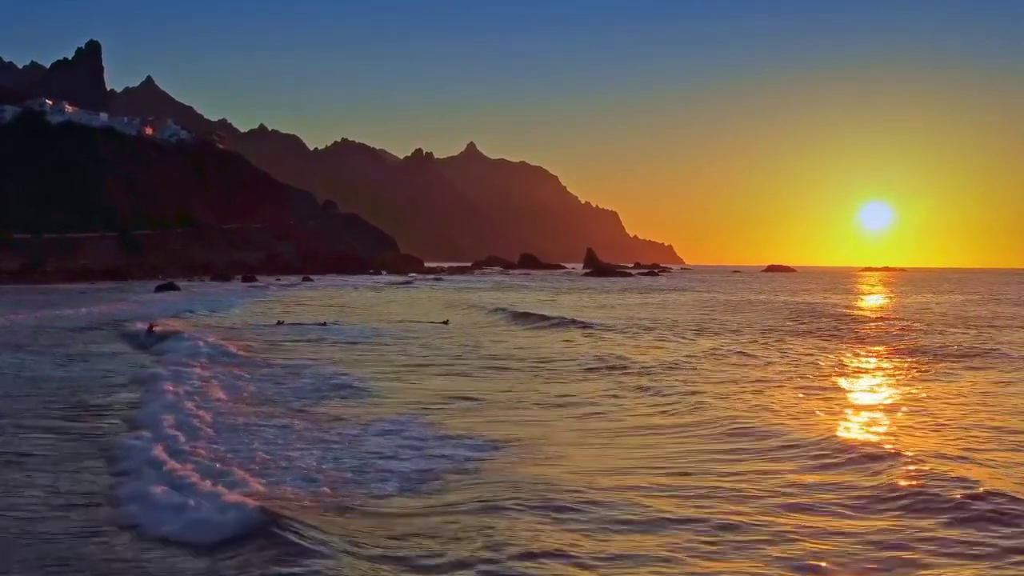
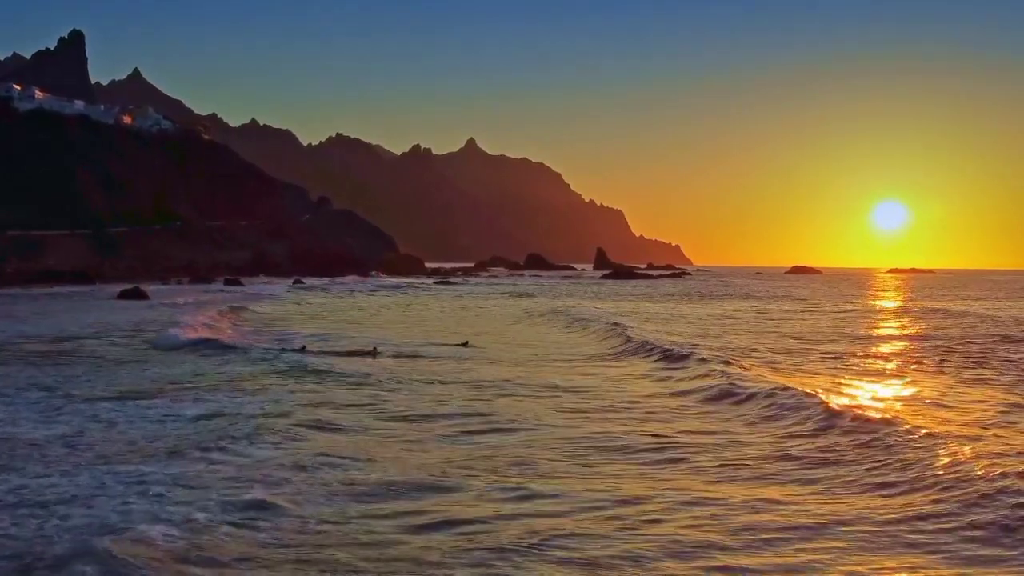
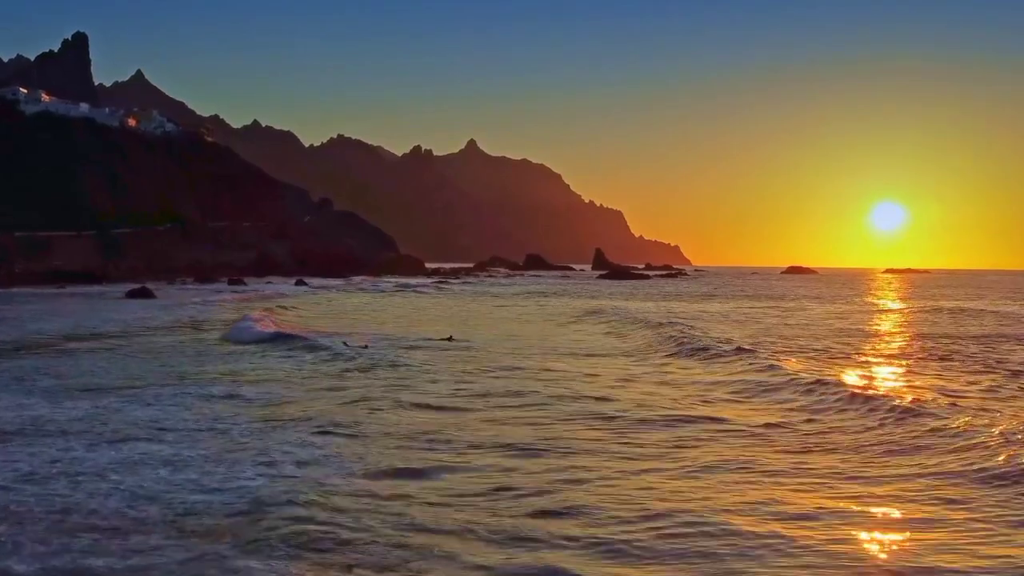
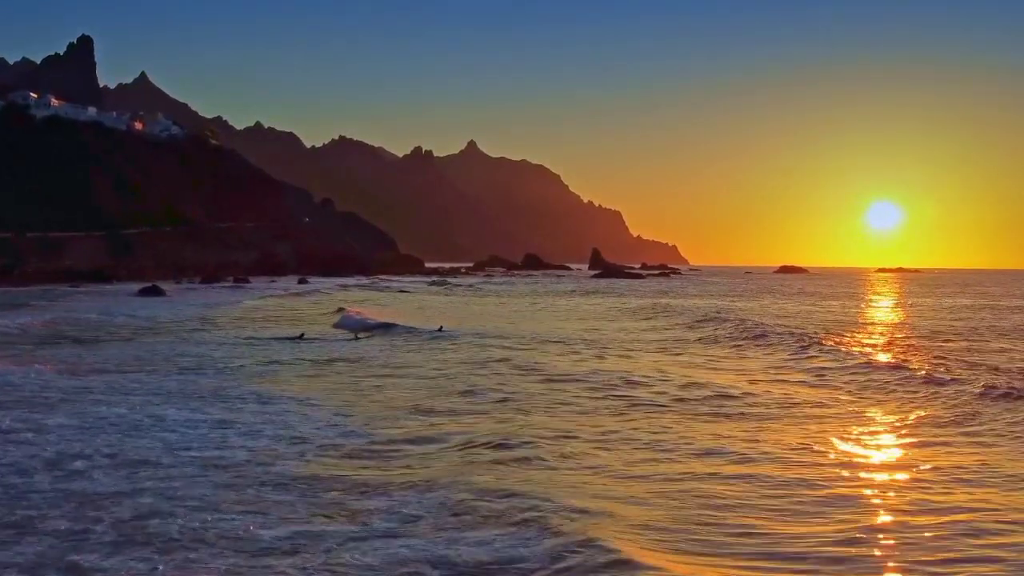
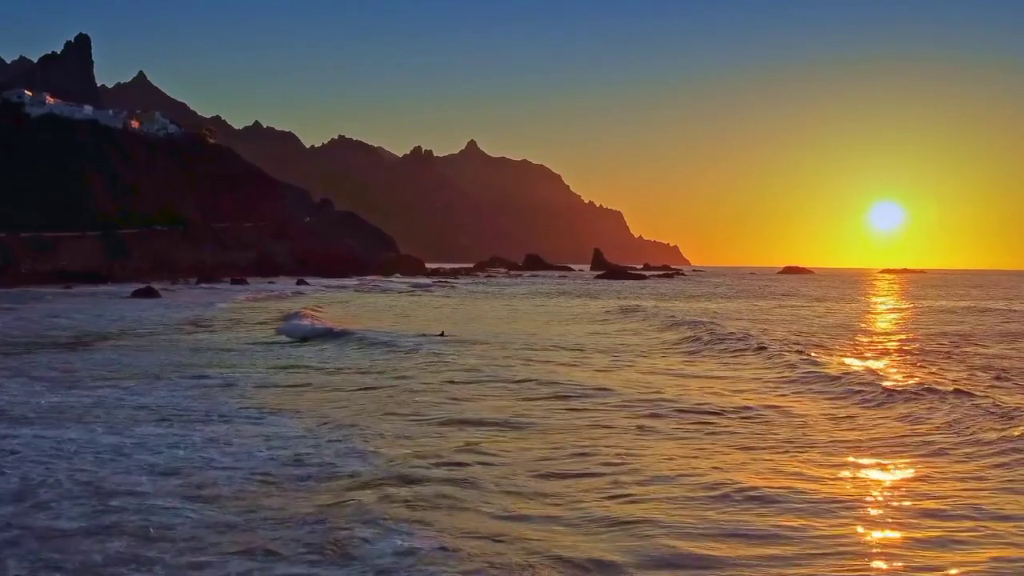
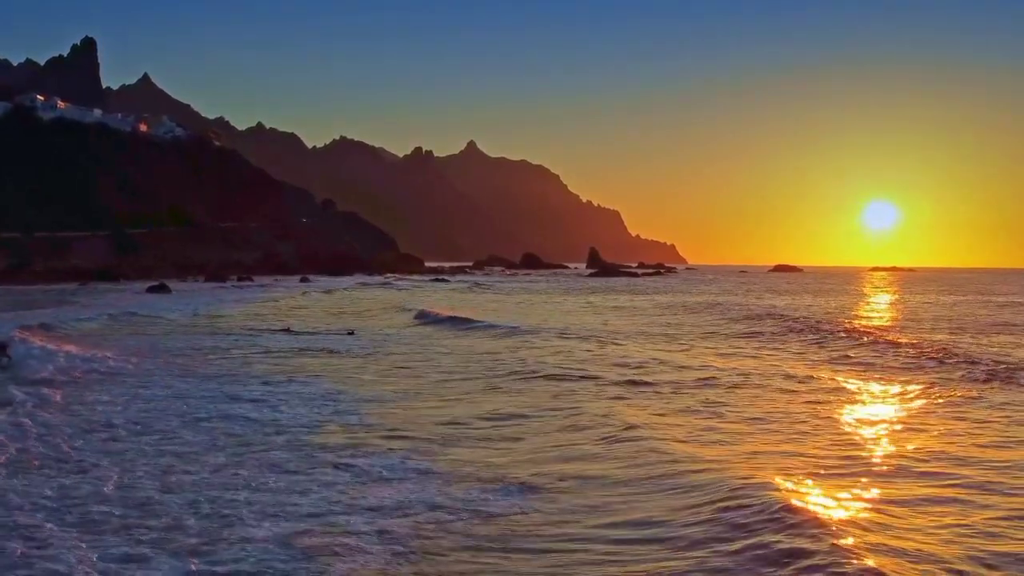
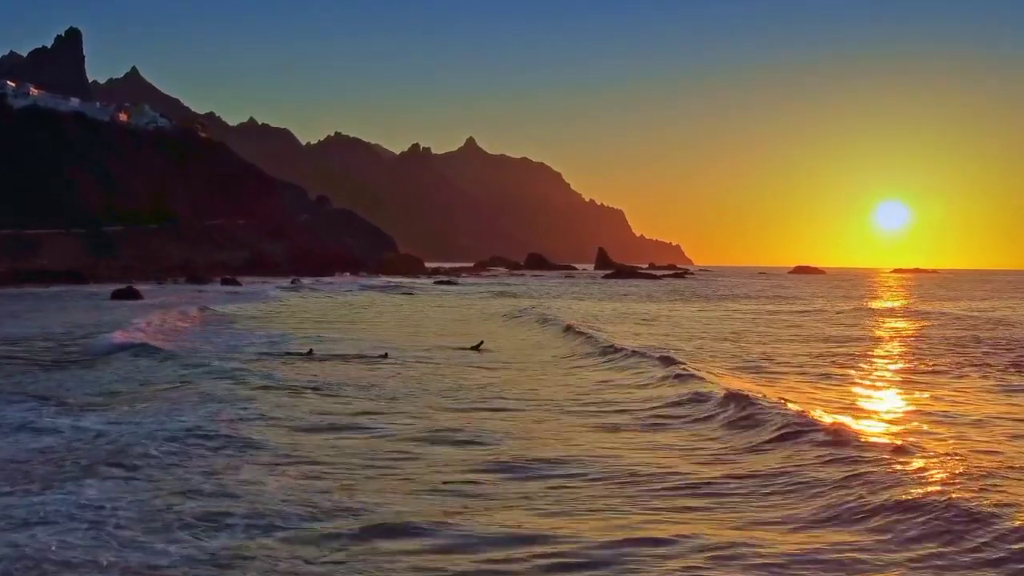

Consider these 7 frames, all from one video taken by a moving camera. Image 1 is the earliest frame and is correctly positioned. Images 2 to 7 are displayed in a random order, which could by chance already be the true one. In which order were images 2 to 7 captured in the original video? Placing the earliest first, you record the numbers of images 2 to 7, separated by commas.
6, 4, 5, 3, 2, 7
